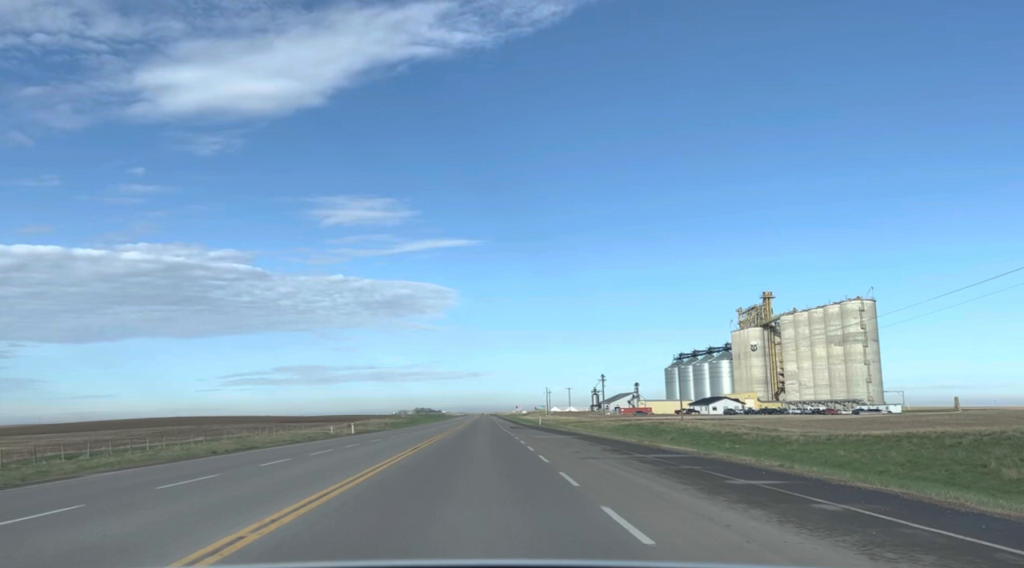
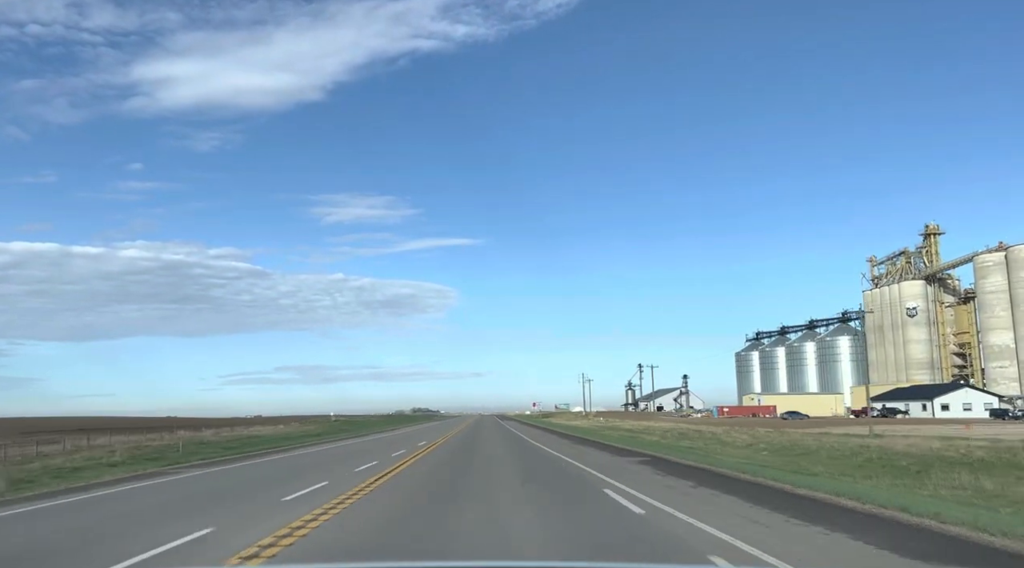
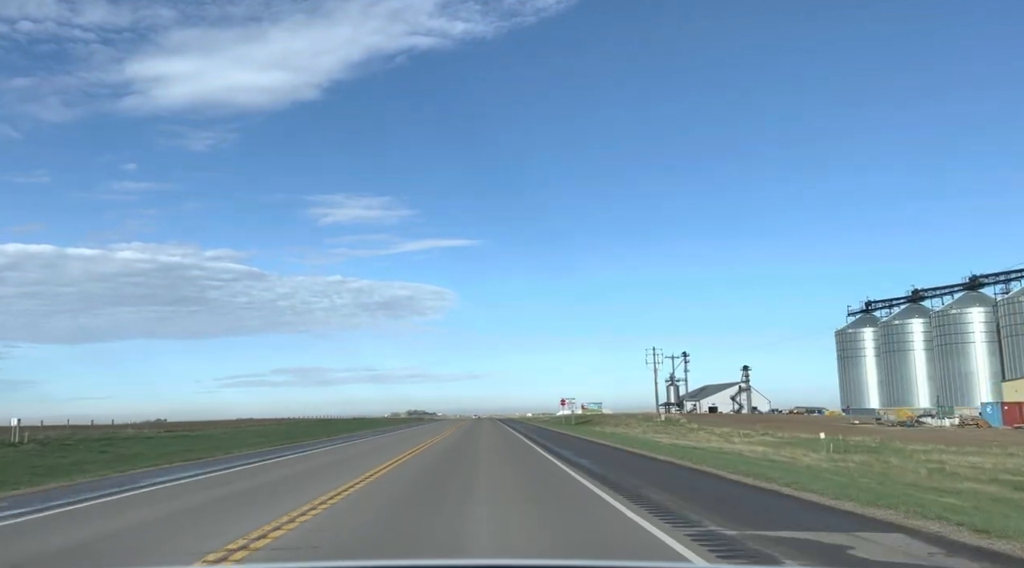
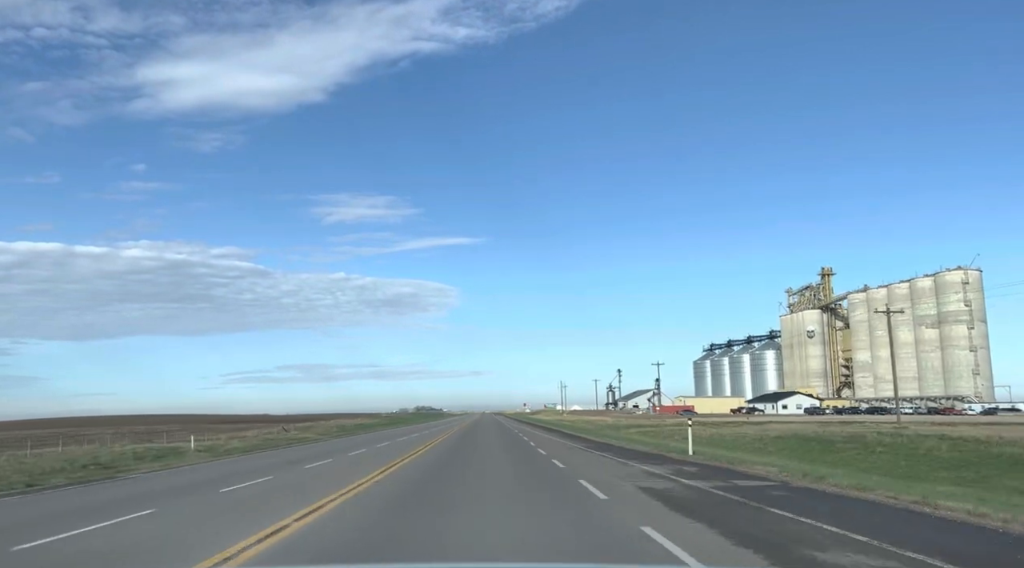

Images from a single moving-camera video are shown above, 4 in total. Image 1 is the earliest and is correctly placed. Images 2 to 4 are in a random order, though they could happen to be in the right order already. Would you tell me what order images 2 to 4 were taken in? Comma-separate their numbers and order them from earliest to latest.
4, 2, 3
